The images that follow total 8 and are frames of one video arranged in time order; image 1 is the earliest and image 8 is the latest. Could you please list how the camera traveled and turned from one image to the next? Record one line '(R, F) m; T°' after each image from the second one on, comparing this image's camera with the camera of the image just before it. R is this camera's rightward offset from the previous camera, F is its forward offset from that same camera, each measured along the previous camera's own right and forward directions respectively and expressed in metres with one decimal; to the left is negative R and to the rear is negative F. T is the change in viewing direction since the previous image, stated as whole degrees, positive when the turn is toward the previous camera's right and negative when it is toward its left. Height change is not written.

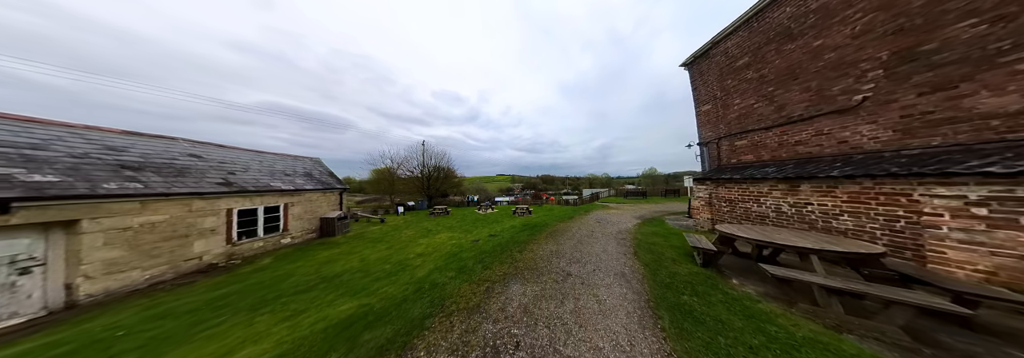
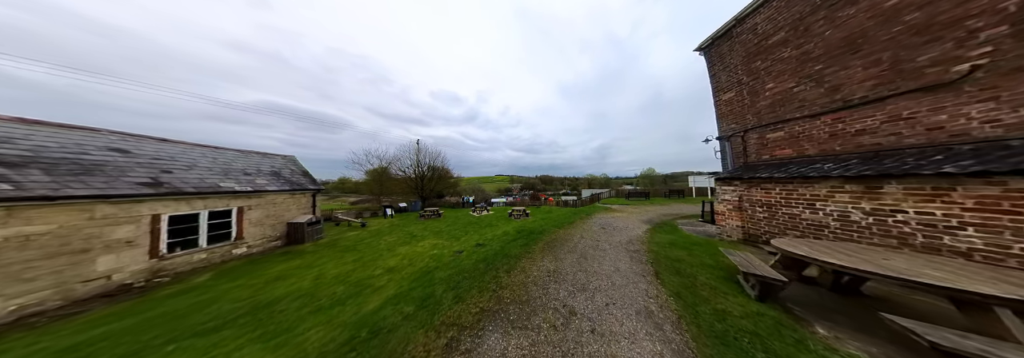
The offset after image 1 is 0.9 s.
(+0.3, +1.3) m; 0°
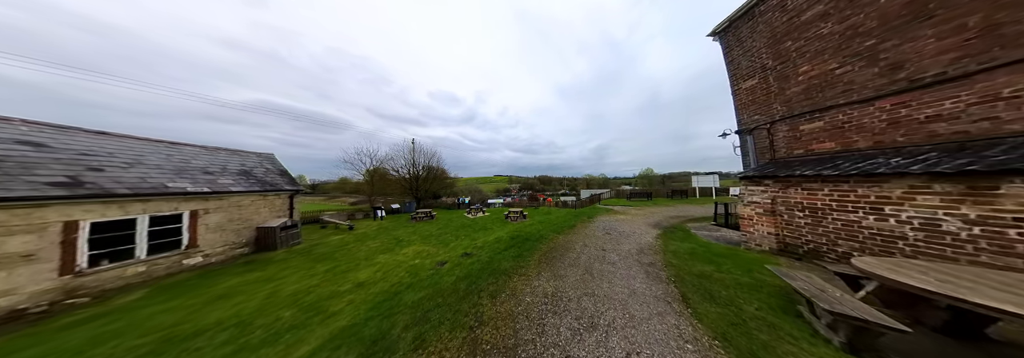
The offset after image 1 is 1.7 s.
(+0.2, +1.0) m; 0°
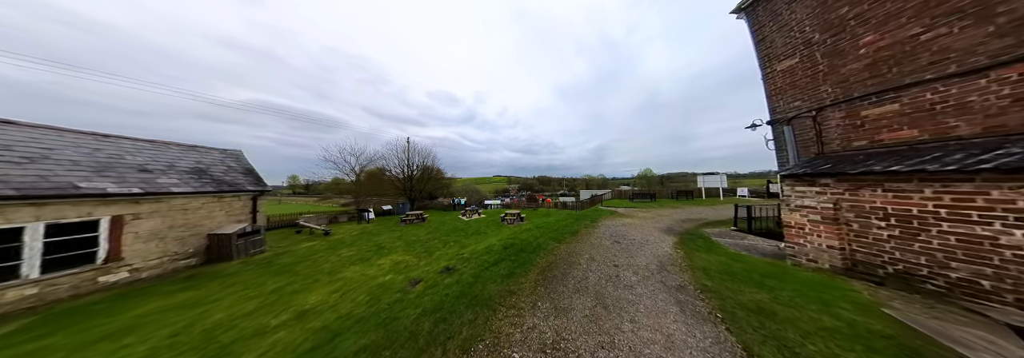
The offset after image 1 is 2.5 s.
(+0.3, +1.2) m; 0°
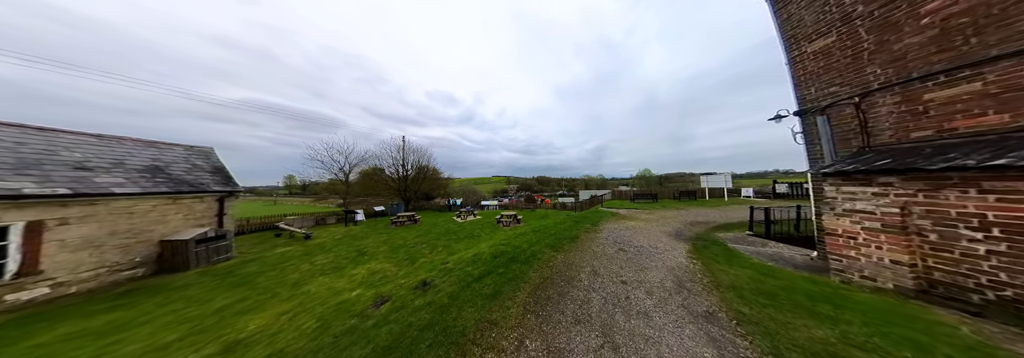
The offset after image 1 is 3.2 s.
(+0.3, +0.8) m; 0°
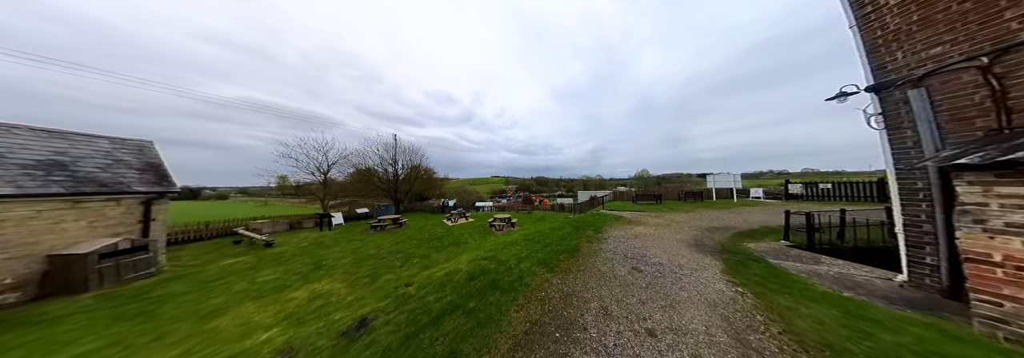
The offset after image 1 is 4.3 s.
(+0.5, +1.4) m; 0°
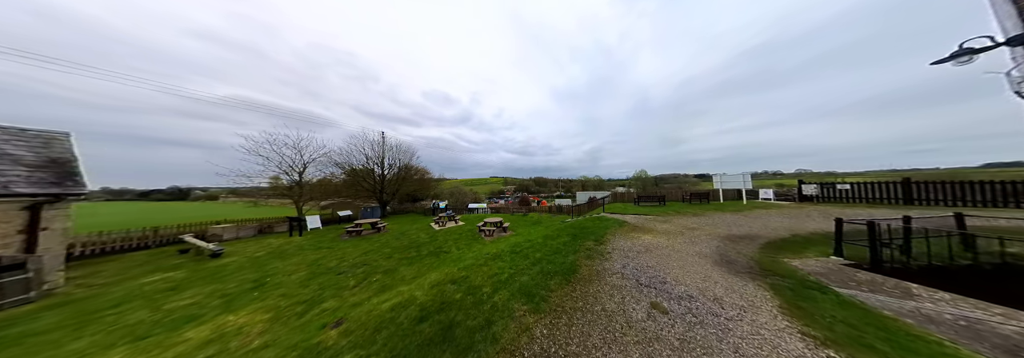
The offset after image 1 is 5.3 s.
(+0.6, +1.4) m; 0°
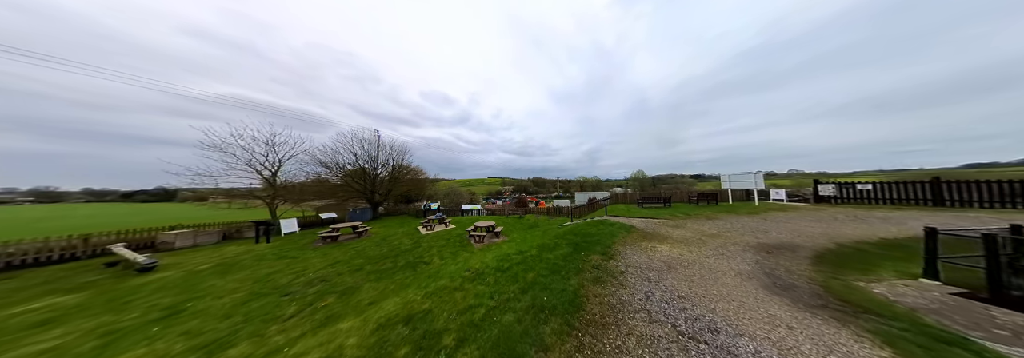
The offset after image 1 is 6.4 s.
(+0.4, +1.4) m; 0°
